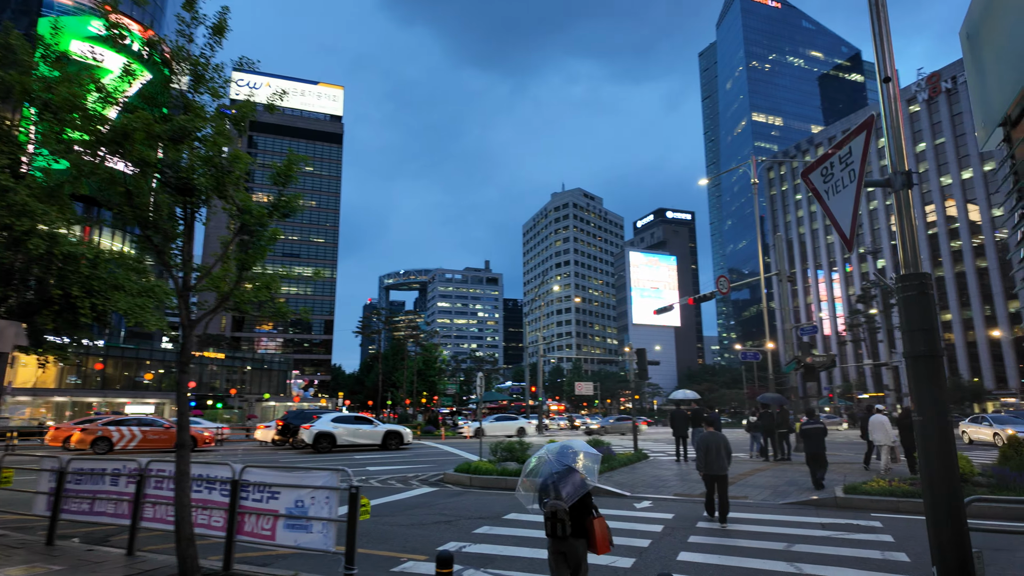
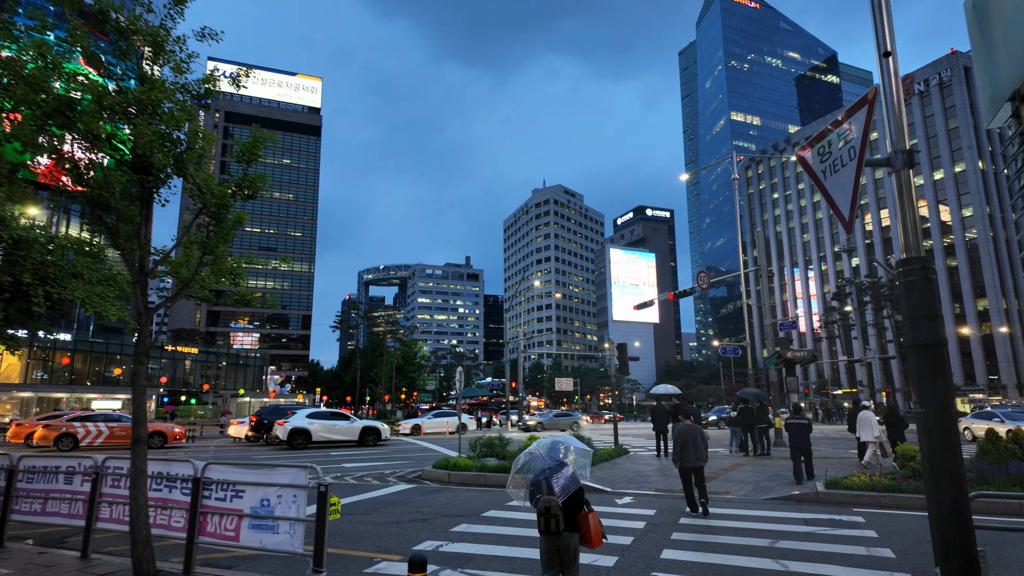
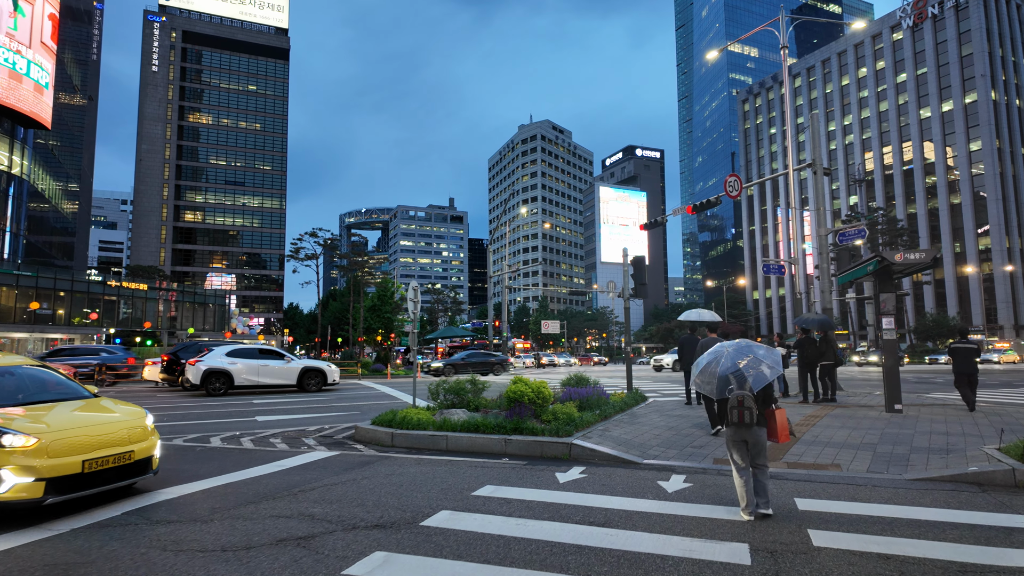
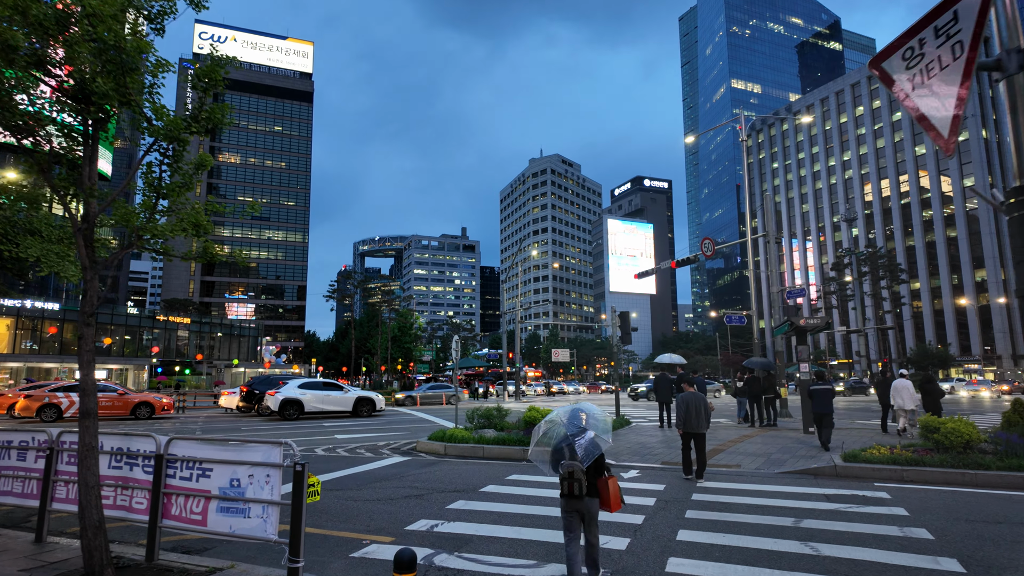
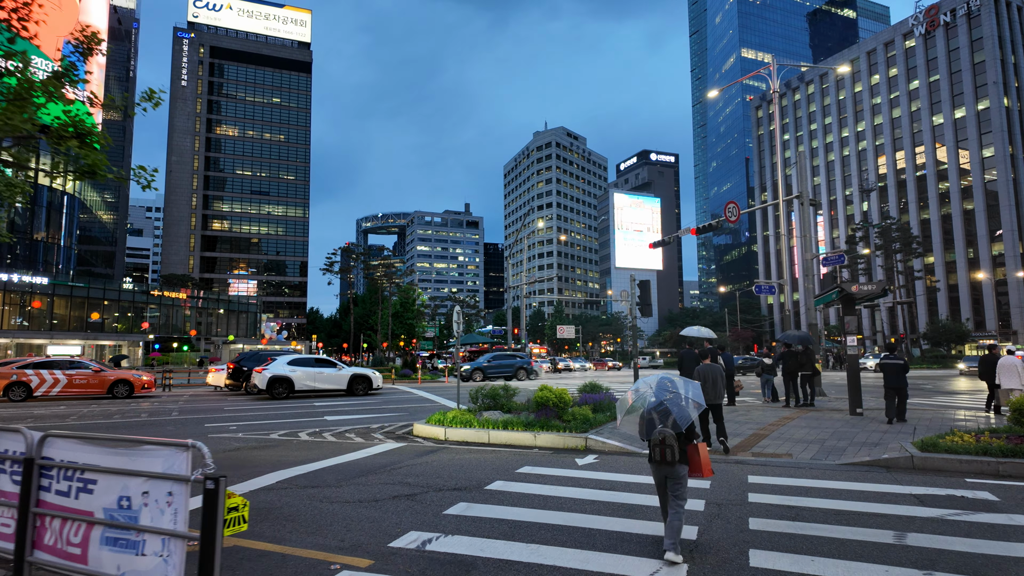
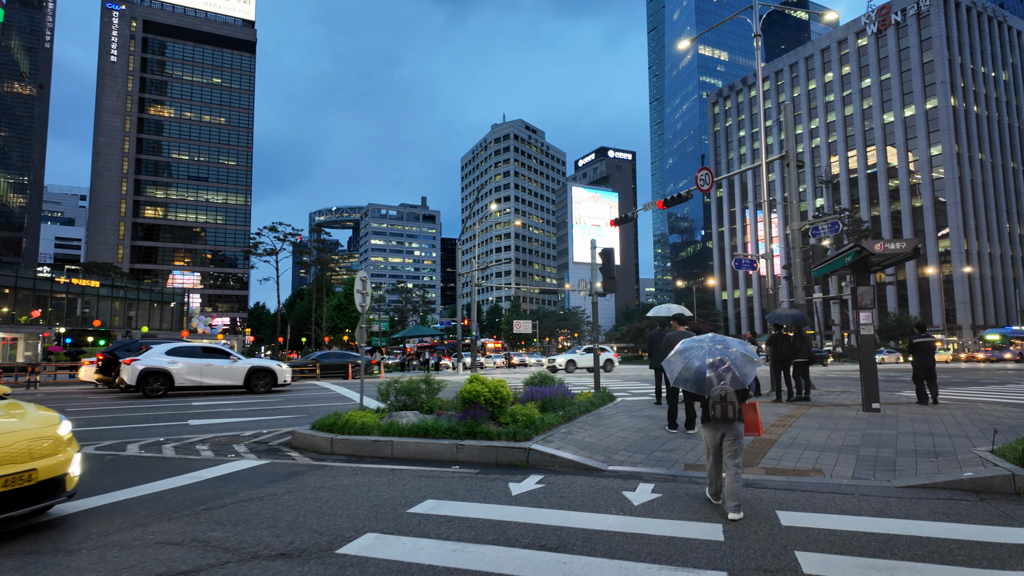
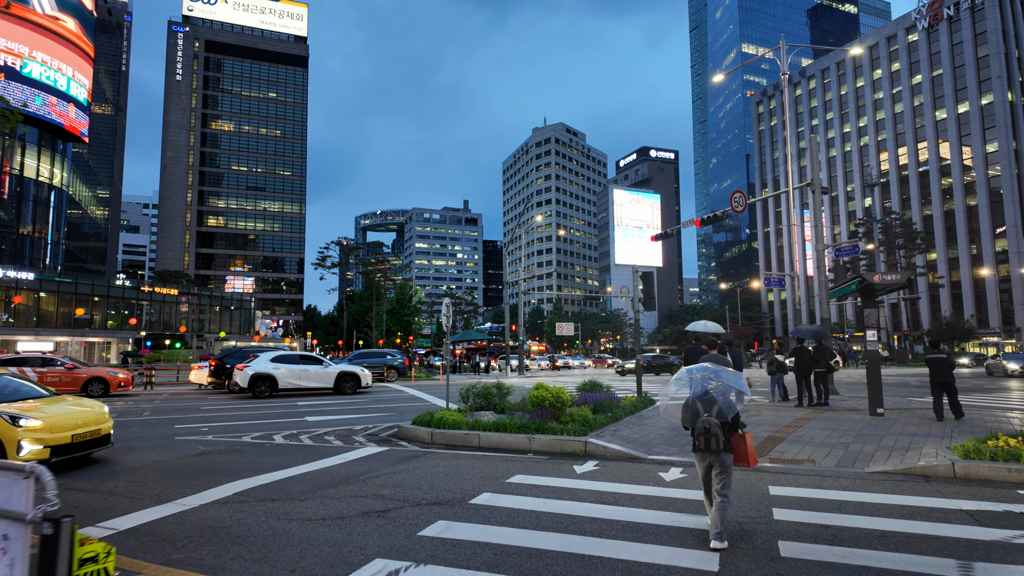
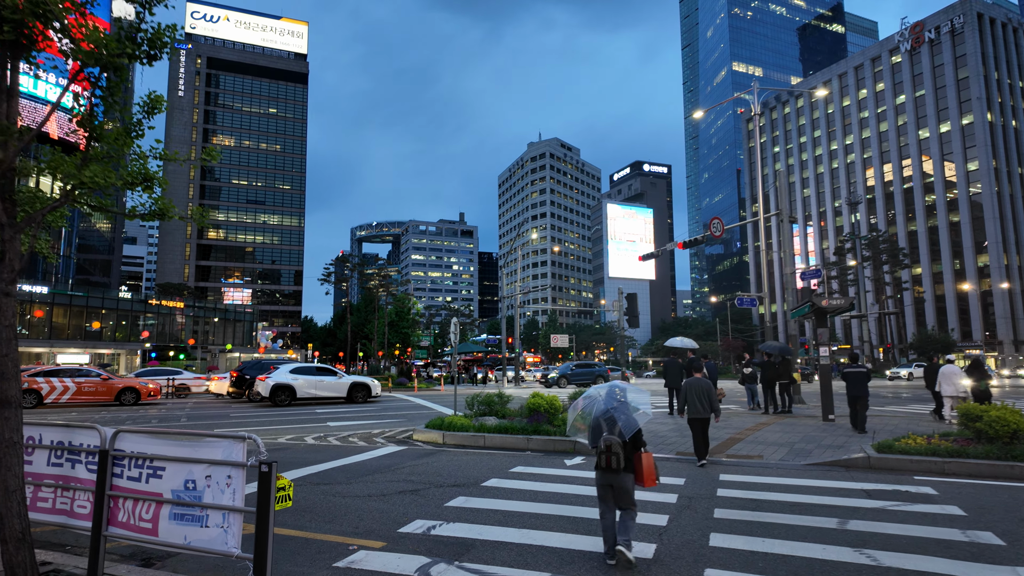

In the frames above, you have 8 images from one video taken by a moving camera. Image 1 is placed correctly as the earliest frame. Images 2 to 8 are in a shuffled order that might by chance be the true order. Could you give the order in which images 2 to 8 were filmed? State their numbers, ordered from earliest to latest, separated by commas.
2, 4, 8, 5, 7, 3, 6
